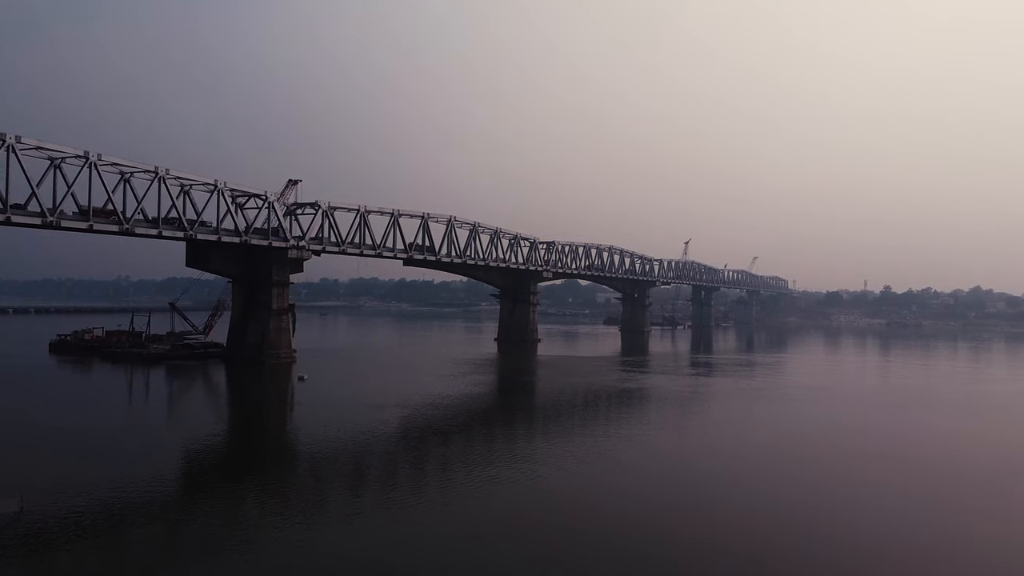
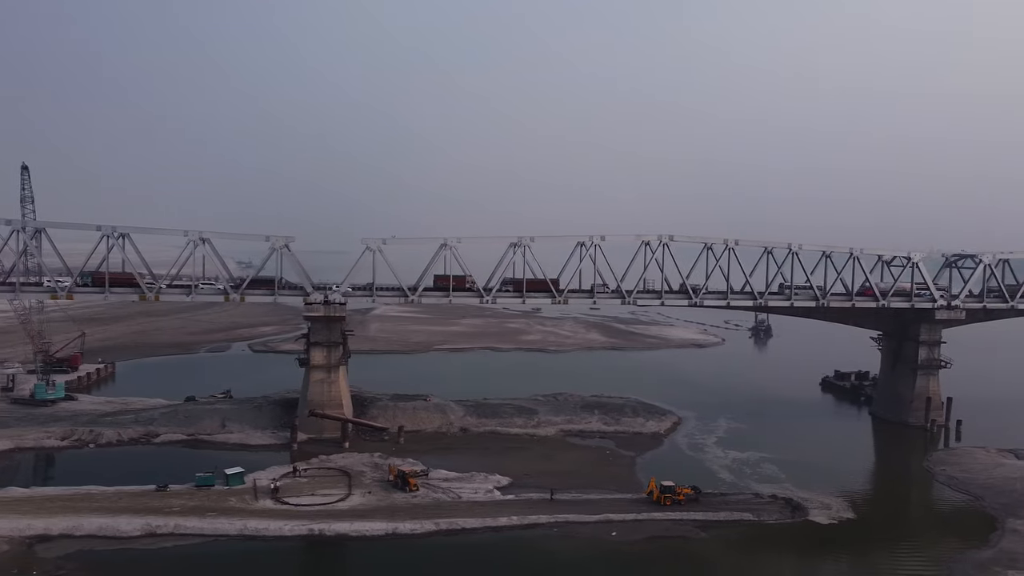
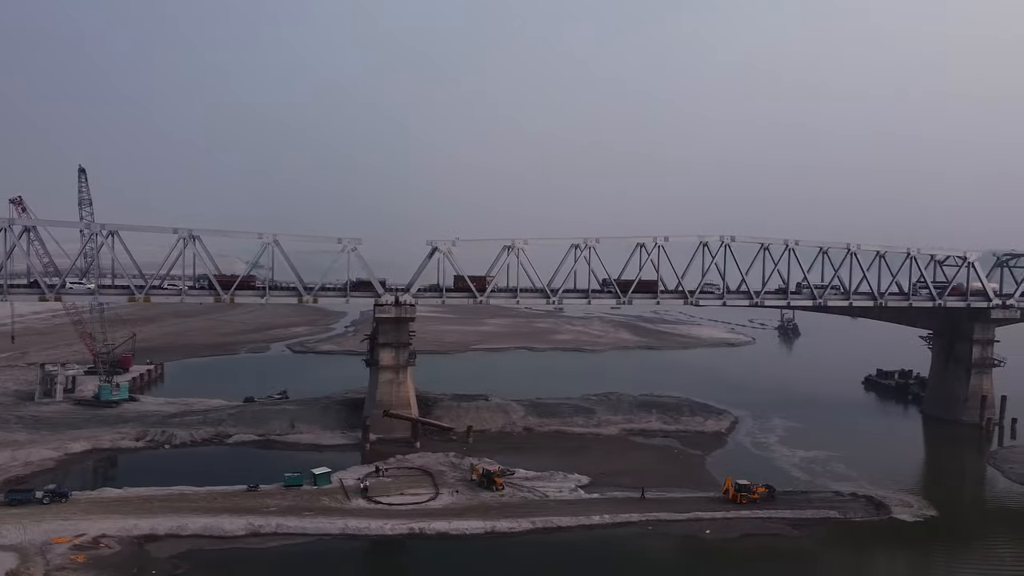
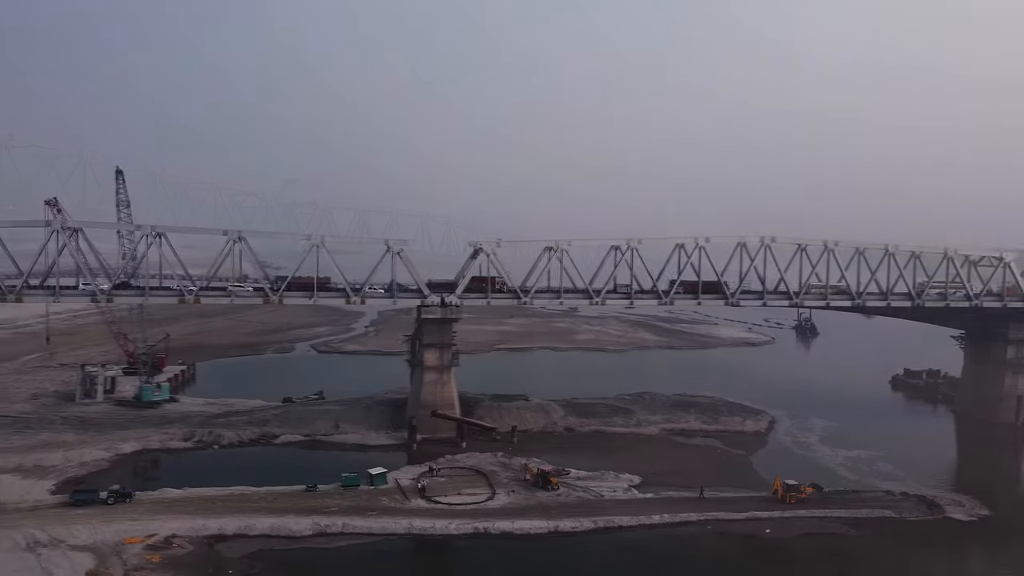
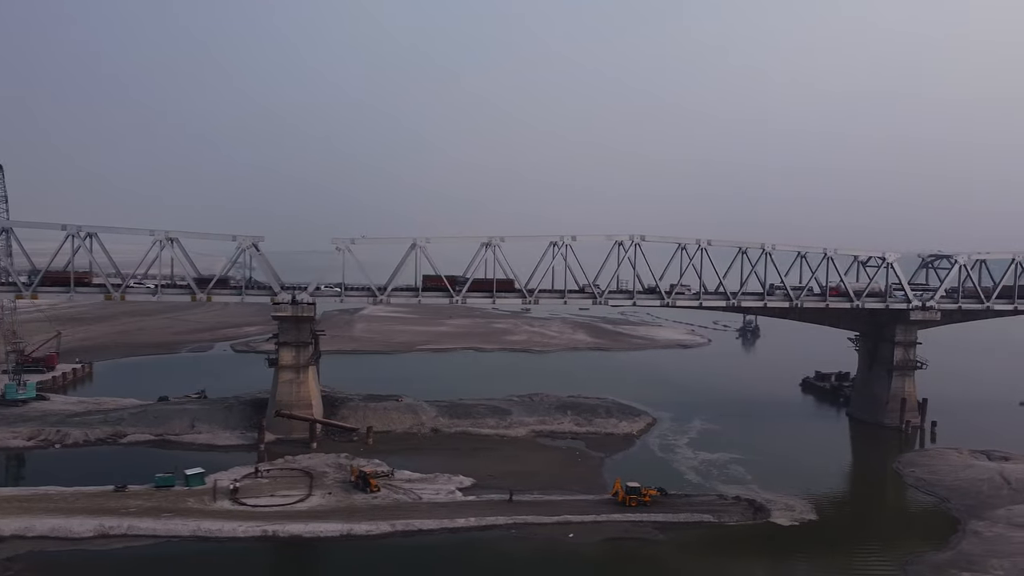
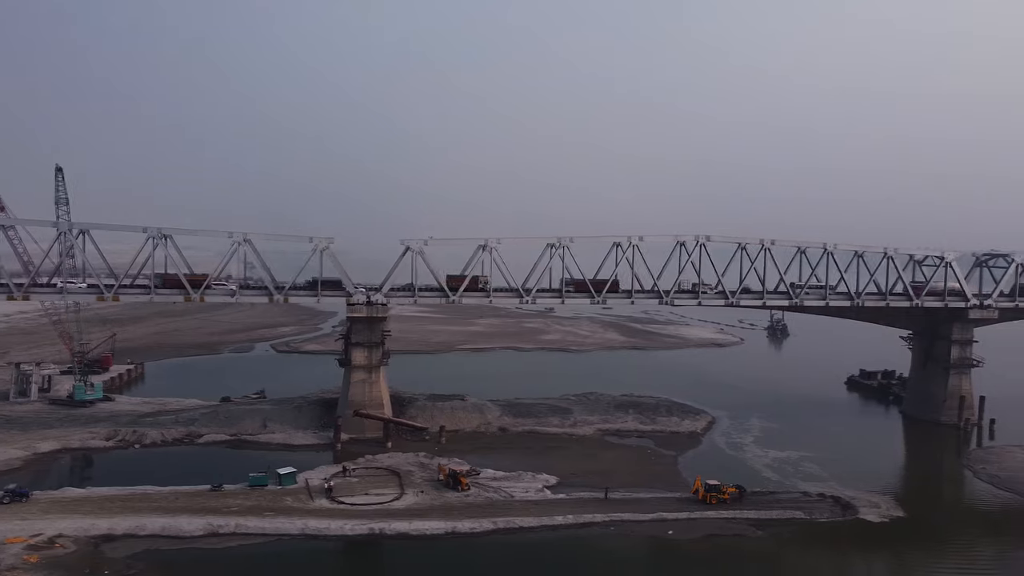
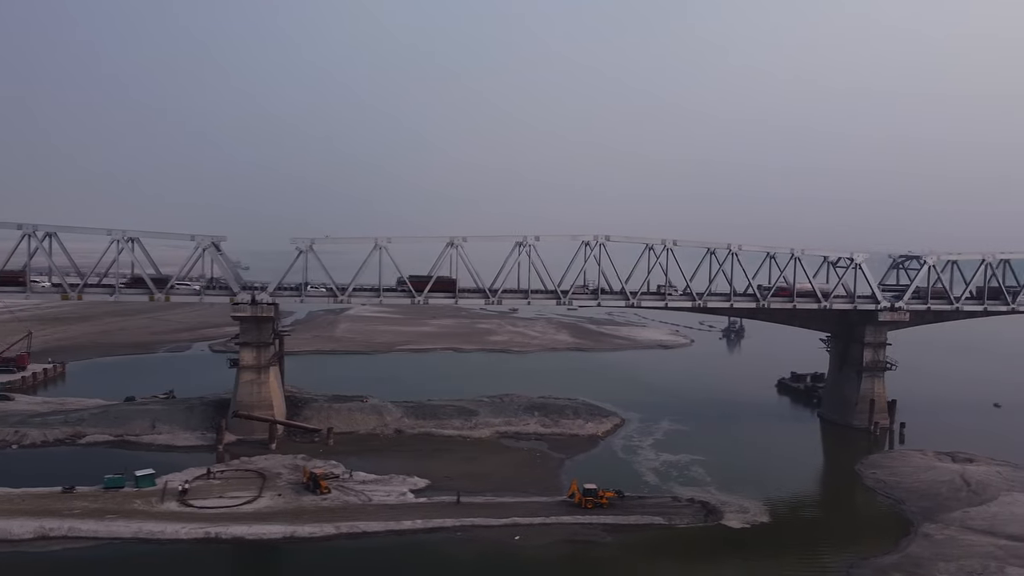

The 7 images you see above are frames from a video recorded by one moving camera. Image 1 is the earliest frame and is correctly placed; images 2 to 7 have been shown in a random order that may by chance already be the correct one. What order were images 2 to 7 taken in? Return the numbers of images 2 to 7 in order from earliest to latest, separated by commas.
4, 3, 6, 2, 5, 7
